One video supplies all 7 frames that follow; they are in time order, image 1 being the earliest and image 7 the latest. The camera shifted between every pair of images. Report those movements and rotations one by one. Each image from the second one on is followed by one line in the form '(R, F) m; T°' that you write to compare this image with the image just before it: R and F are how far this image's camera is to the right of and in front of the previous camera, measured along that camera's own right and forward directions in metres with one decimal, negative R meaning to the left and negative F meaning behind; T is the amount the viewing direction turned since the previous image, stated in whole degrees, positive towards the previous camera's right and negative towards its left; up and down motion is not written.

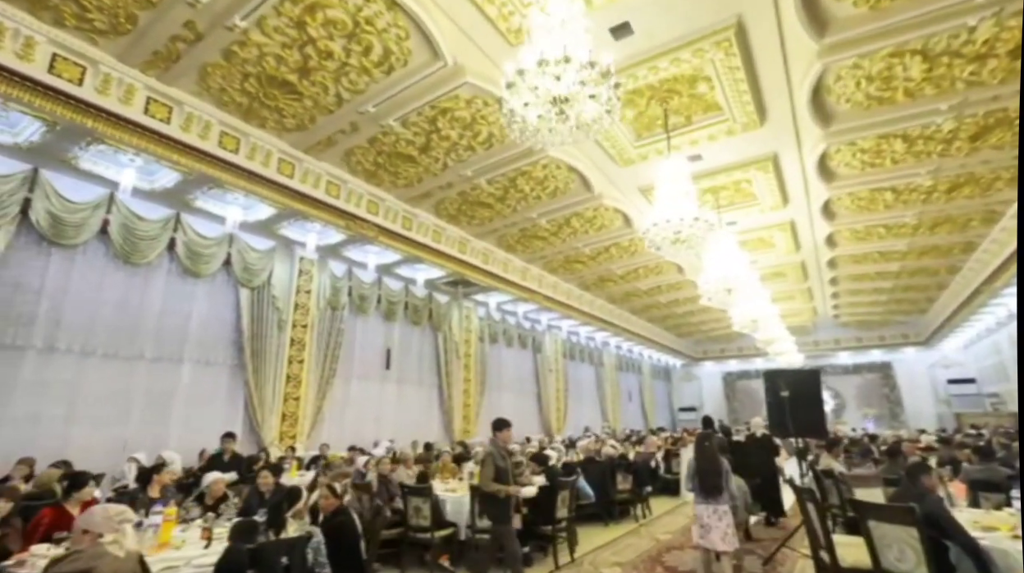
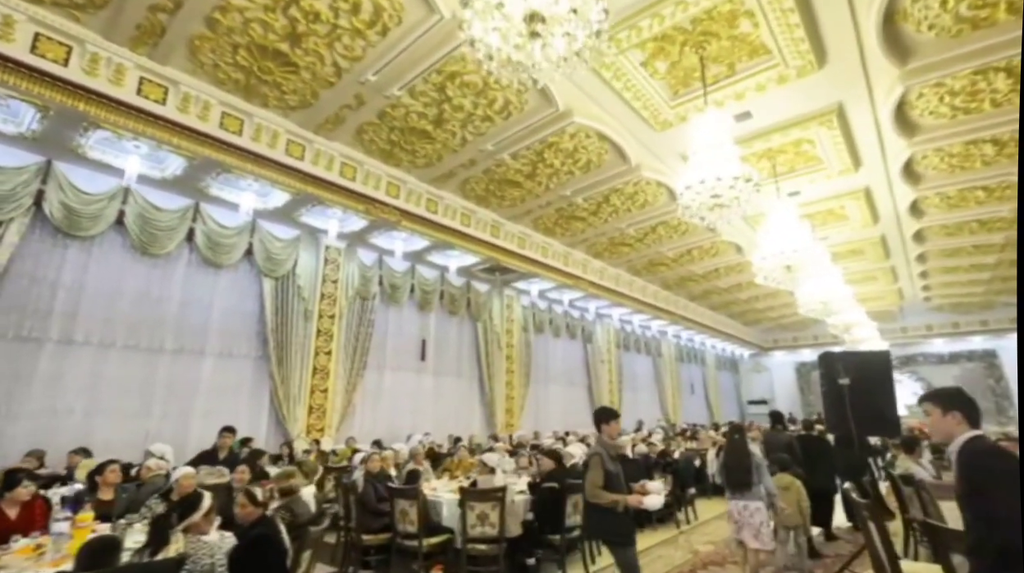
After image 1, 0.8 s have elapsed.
(+0.4, +0.6) m; -7°
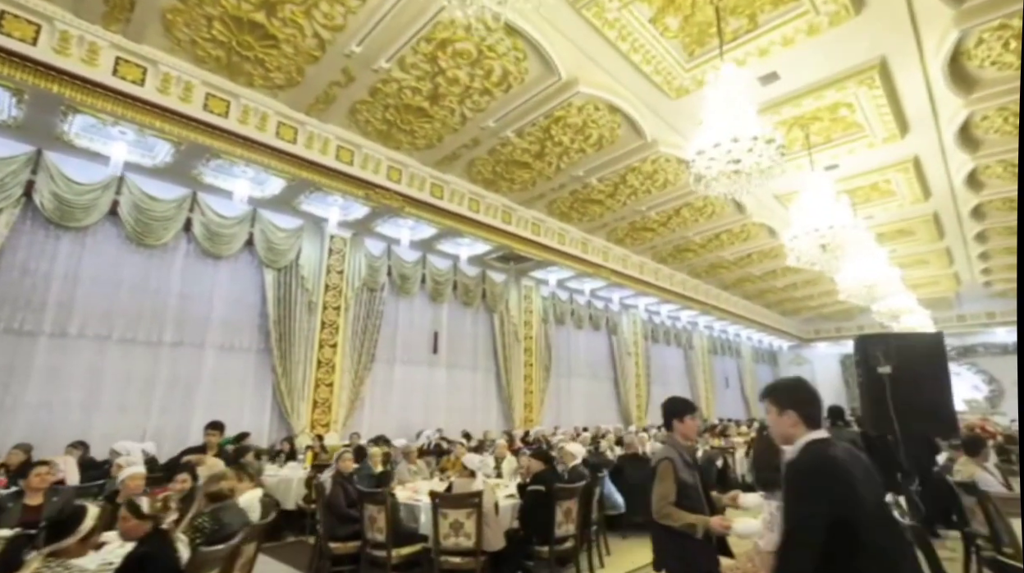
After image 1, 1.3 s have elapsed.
(+0.3, +0.4) m; -4°
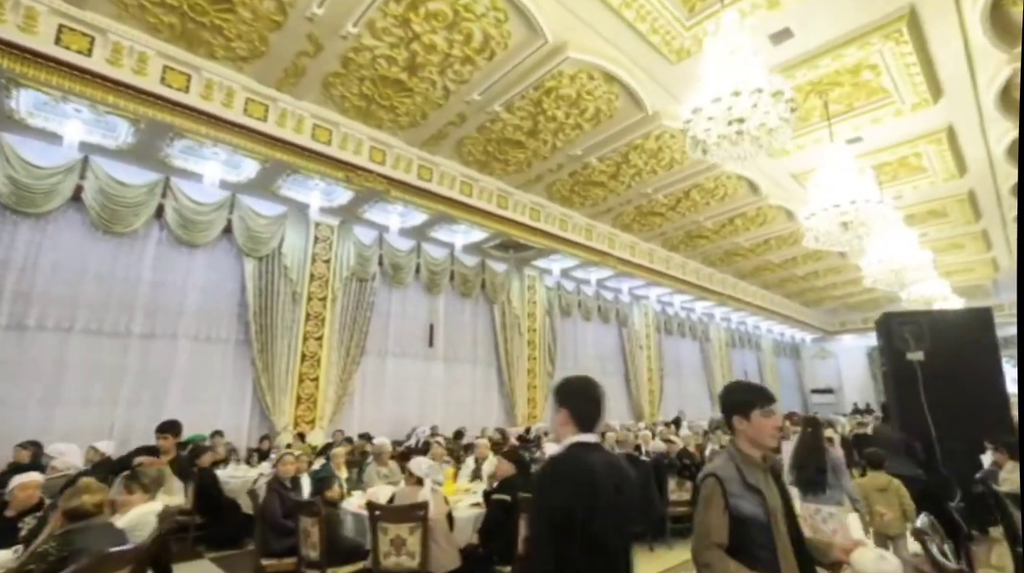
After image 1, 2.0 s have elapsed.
(+0.3, +0.5) m; -2°
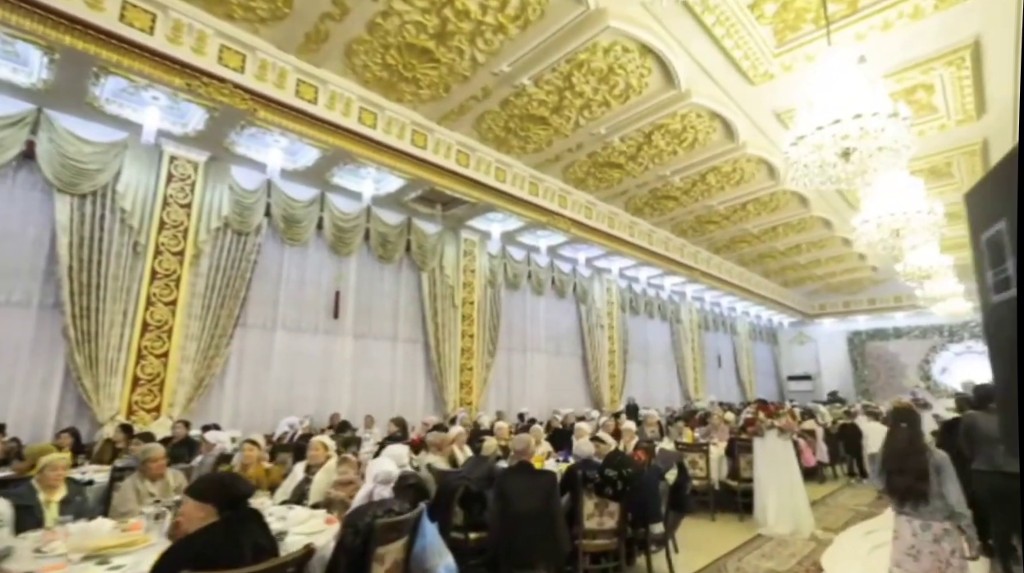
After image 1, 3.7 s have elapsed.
(+0.8, +1.5) m; +2°
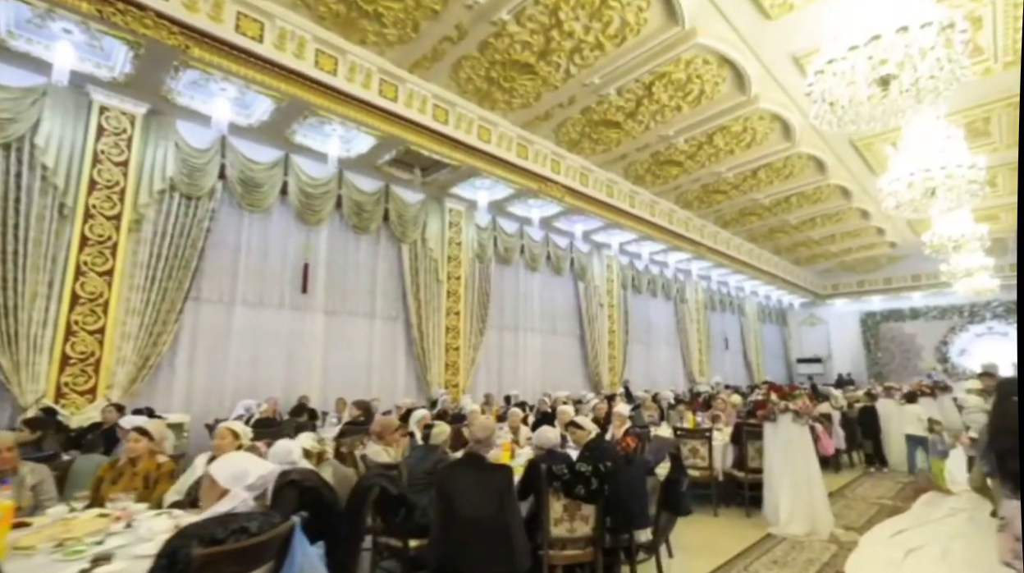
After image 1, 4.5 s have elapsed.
(+0.3, +0.7) m; -1°
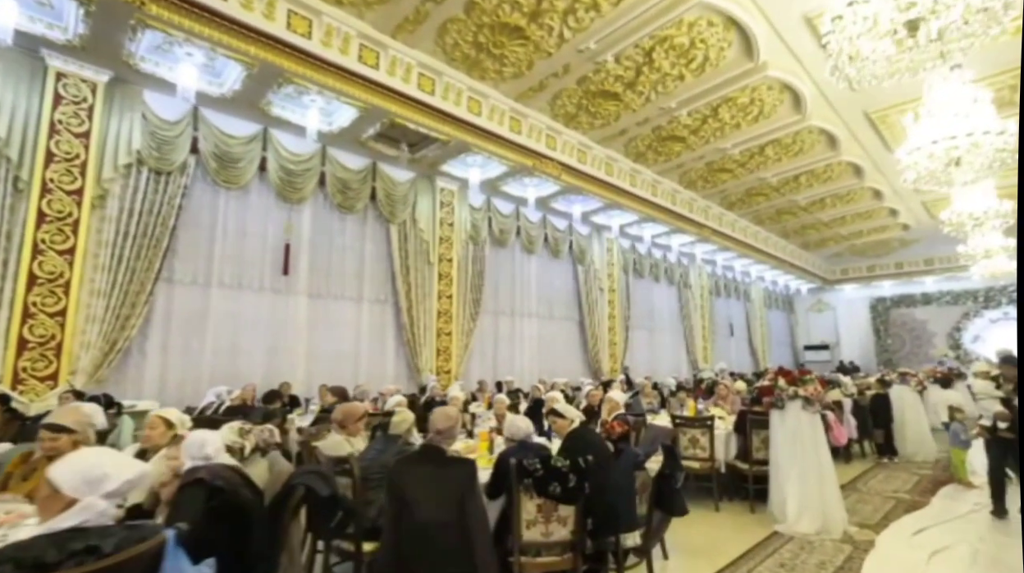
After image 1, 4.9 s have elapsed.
(+0.2, +0.3) m; -1°
